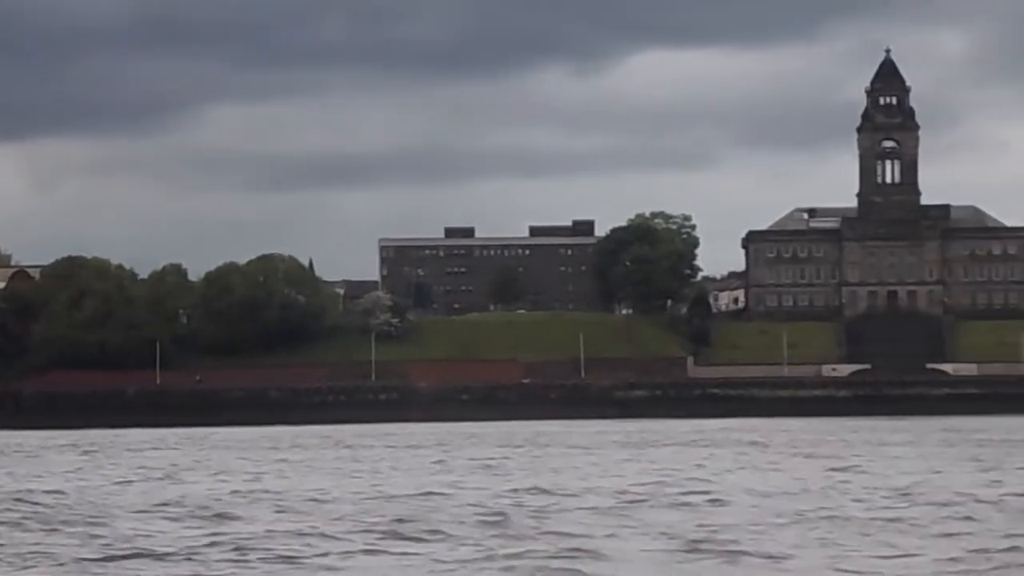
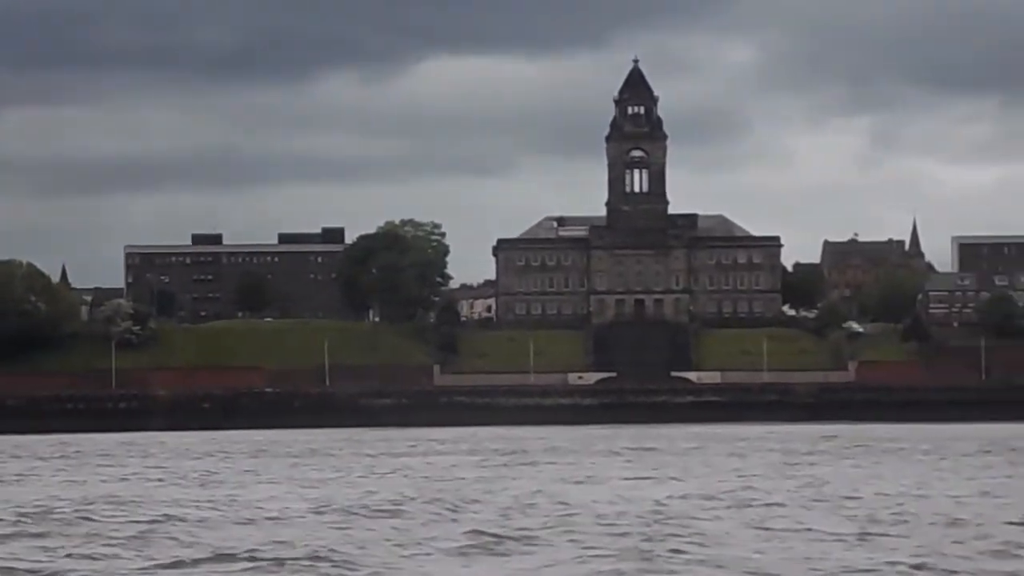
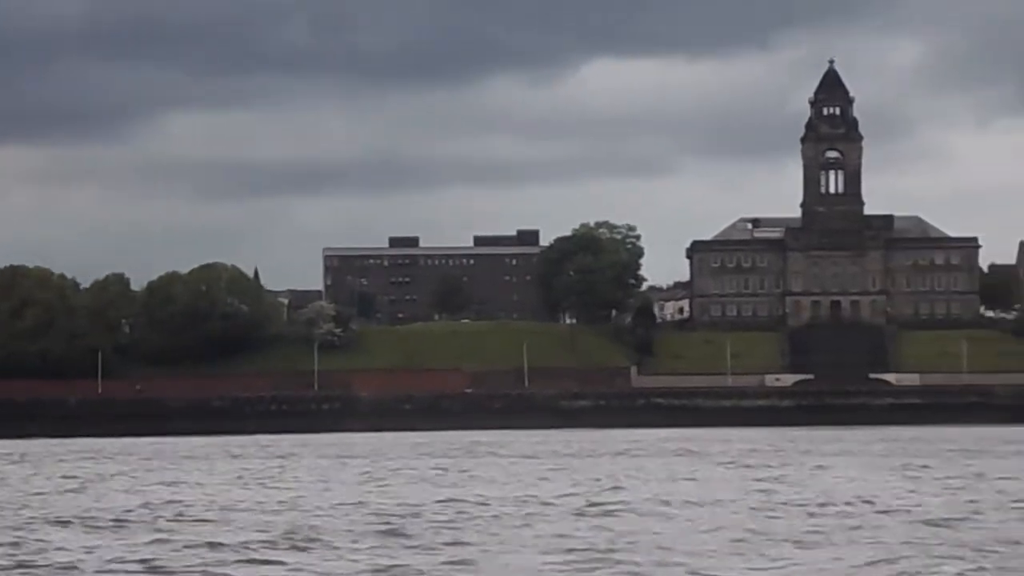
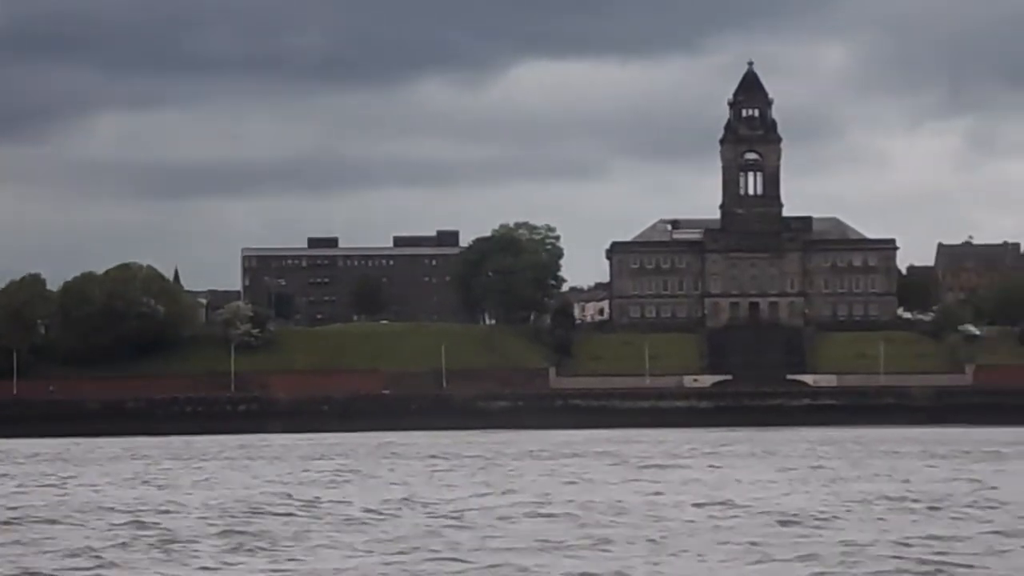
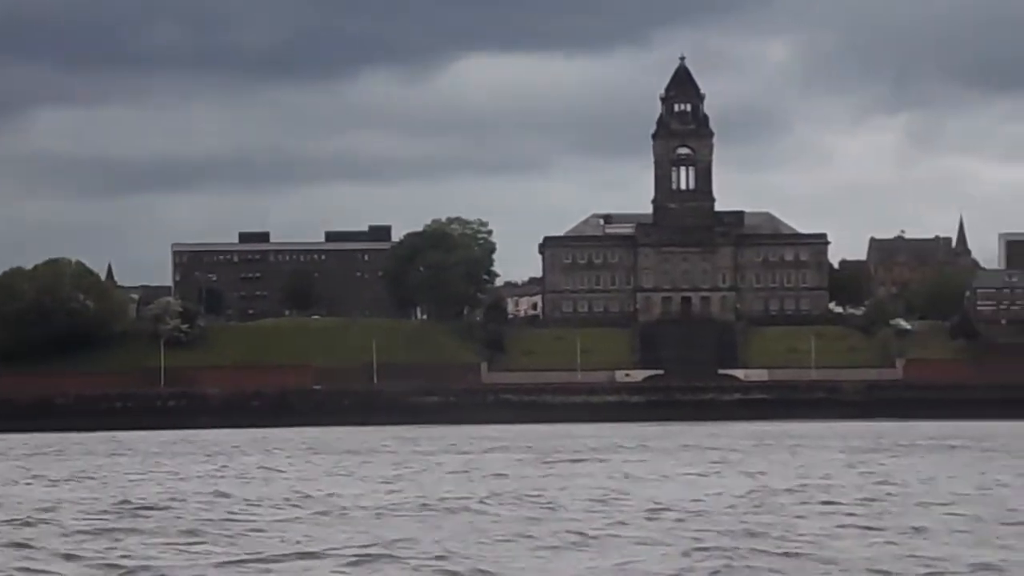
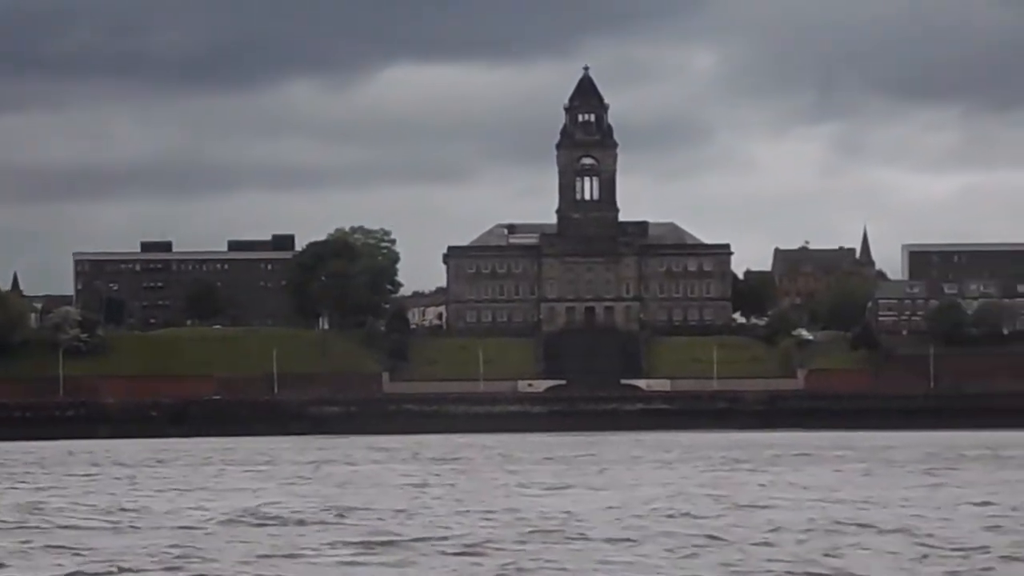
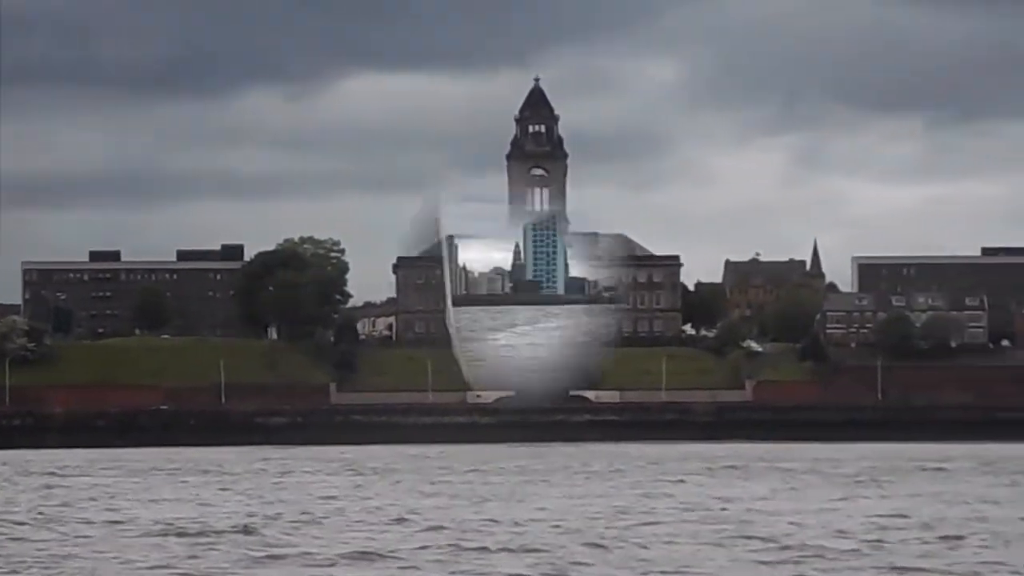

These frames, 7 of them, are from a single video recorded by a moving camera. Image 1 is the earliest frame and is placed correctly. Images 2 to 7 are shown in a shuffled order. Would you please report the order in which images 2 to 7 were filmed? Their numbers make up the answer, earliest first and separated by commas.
3, 4, 5, 2, 6, 7
